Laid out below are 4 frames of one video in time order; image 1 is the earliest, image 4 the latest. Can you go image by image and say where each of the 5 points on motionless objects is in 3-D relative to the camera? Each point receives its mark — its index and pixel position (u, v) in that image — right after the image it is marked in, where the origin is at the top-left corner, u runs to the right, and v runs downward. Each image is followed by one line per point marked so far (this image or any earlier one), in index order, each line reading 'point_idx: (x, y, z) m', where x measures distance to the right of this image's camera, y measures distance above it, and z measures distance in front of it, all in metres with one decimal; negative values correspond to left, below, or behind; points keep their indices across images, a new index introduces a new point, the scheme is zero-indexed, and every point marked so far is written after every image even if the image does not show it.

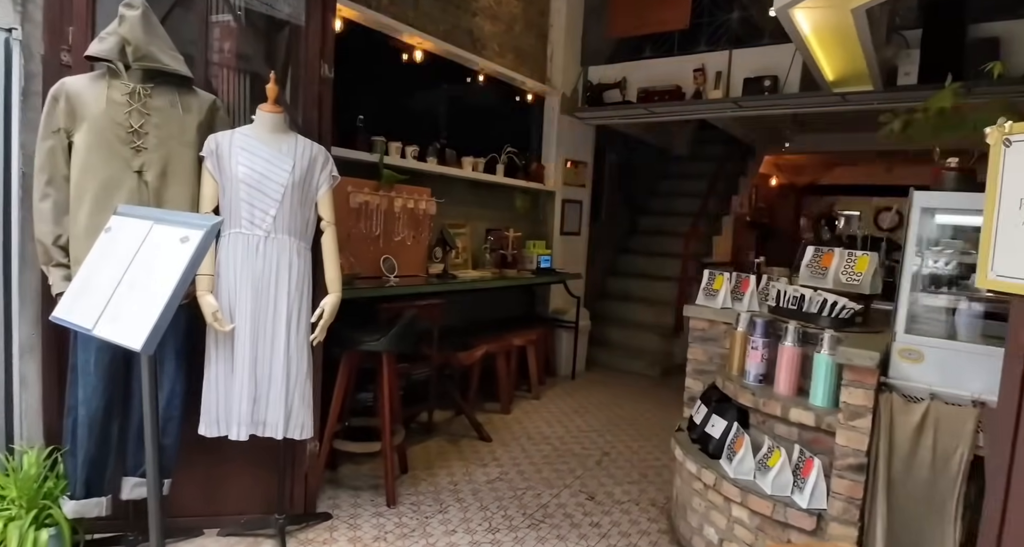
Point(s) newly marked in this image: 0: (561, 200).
0: (+0.4, +0.6, +5.0) m
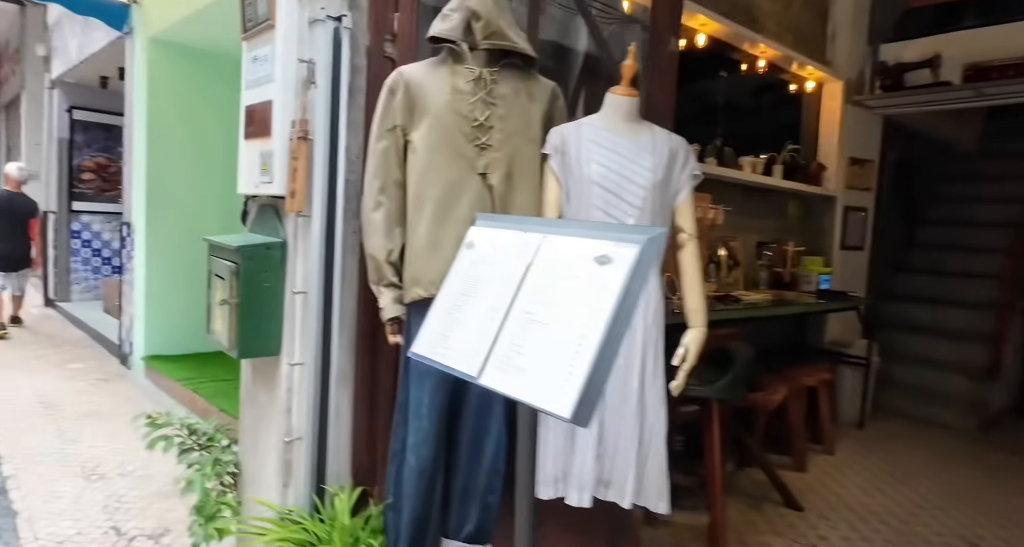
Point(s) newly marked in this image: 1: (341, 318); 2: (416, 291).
0: (+2.1, +0.4, +4.2) m
1: (-0.5, -0.1, +1.7) m
2: (-0.2, 0.0, +1.5) m
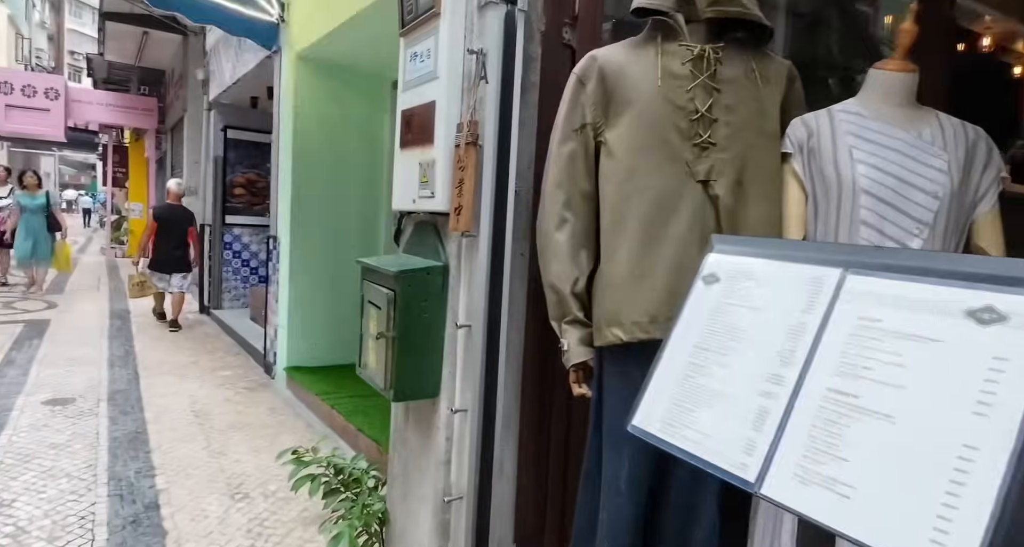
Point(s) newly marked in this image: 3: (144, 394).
0: (+2.9, +0.3, +3.4) m
1: (0.0, -0.2, +1.5) m
2: (+0.2, -0.1, +1.2) m
3: (-2.6, -0.8, +4.6) m
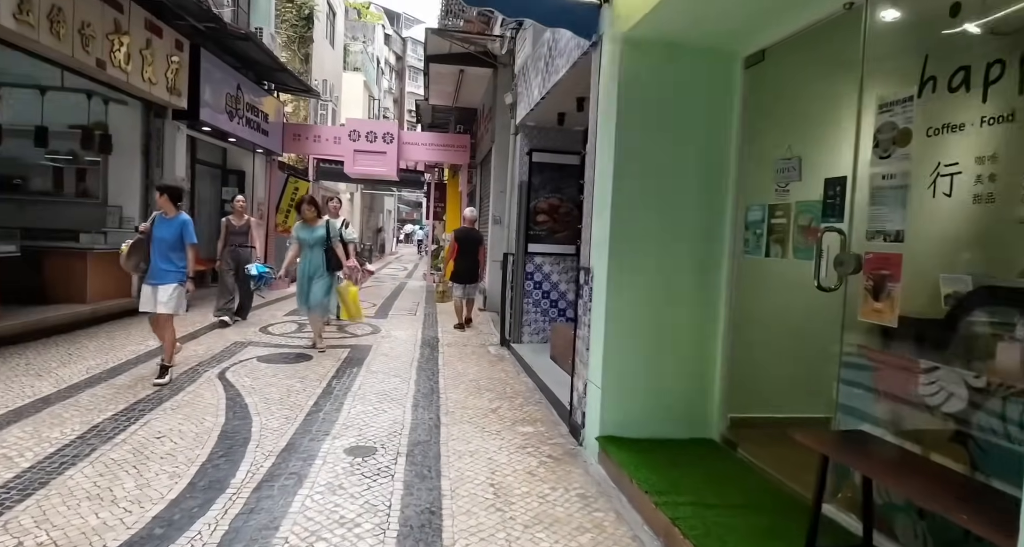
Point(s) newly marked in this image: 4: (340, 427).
0: (+4.1, +0.1, +0.6) m
1: (+0.6, -0.3, 0.0) m
2: (+0.7, -0.2, -0.3) m
3: (-0.4, -1.1, +3.9) m
4: (-1.2, -1.0, +4.3) m
